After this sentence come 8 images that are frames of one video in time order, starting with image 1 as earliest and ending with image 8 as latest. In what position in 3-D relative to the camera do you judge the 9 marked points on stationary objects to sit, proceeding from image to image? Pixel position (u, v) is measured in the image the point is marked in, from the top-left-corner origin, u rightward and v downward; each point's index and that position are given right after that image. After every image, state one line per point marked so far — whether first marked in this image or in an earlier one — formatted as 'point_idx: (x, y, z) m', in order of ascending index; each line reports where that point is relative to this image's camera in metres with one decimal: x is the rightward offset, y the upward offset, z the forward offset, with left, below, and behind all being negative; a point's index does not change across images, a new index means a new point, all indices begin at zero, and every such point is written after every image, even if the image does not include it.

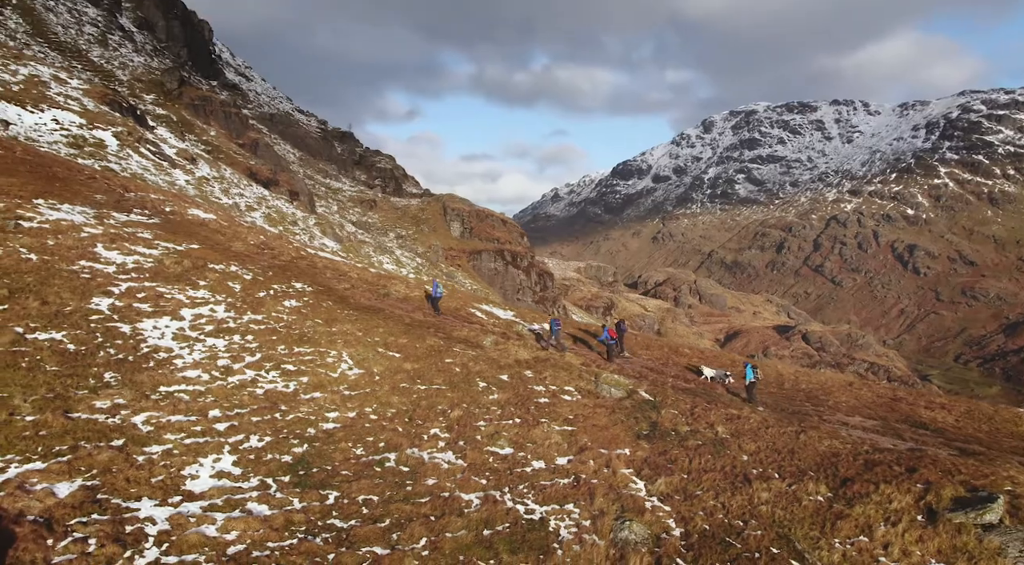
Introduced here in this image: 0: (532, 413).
0: (+0.6, -4.1, +19.6) m
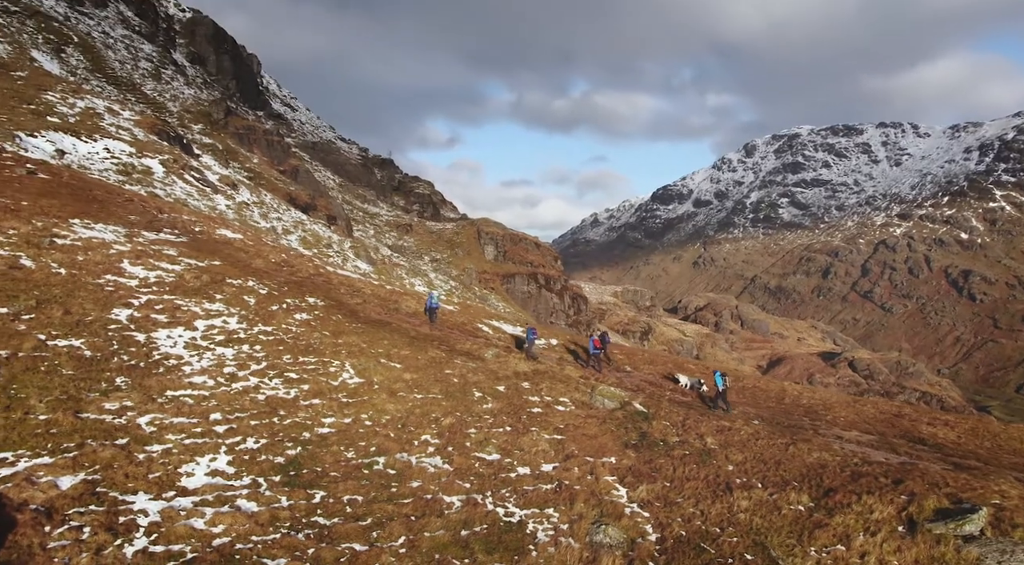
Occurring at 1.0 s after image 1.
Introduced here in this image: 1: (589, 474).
0: (+0.3, -4.4, +19.9) m
1: (+2.2, -5.3, +17.4) m
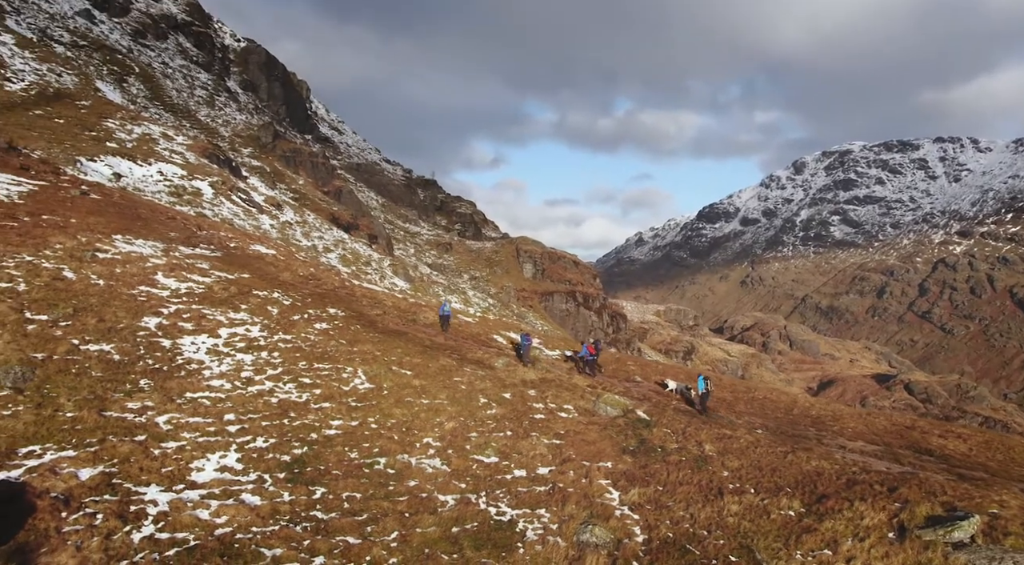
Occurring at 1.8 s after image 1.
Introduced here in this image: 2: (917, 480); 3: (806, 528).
0: (+0.4, -4.7, +20.4) m
1: (+2.0, -5.5, +17.7) m
2: (+10.7, -5.3, +16.5) m
3: (+7.1, -5.9, +15.0) m
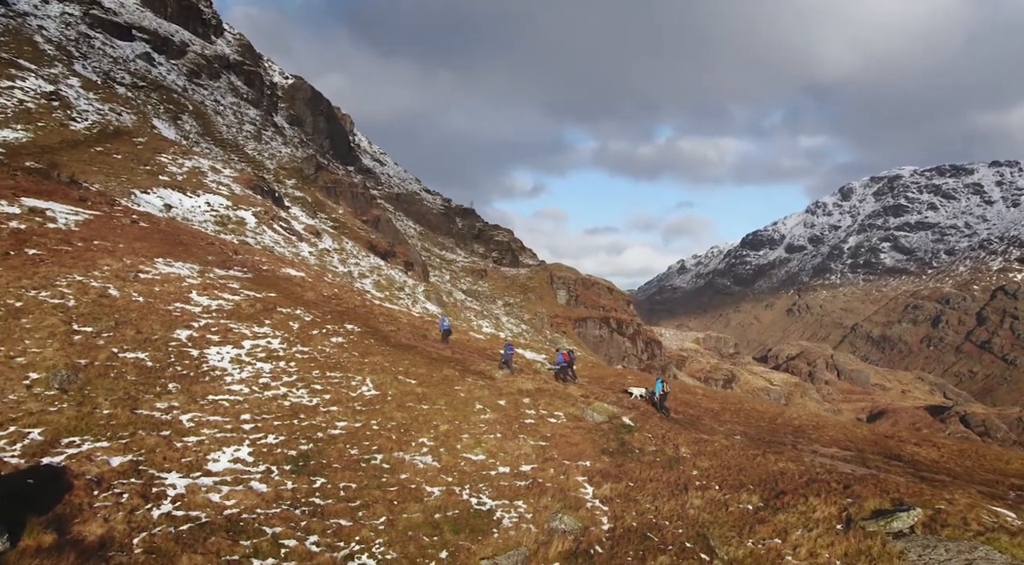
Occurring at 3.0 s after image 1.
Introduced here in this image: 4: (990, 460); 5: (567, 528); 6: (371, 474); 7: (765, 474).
0: (0.0, -5.2, +21.9) m
1: (+1.5, -5.9, +19.0) m
2: (+10.1, -5.6, +17.4) m
3: (+6.4, -6.1, +16.1) m
4: (+15.2, -5.7, +19.8) m
5: (+1.4, -6.5, +16.5) m
6: (-4.3, -5.8, +18.9) m
7: (+7.4, -5.6, +18.1) m
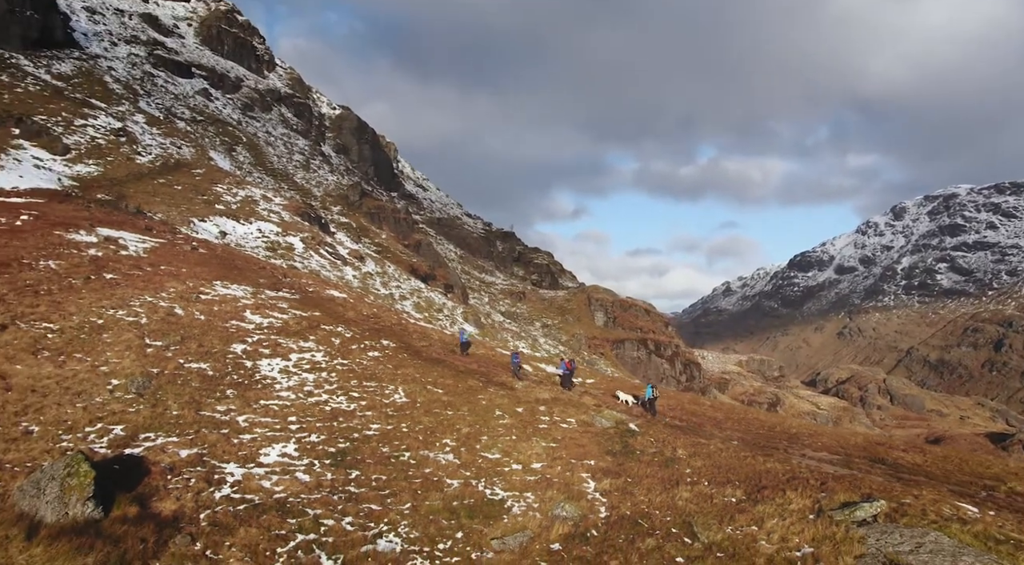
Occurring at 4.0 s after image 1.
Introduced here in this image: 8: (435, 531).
0: (+0.6, -5.8, +24.2) m
1: (+1.9, -6.4, +21.2) m
2: (+10.4, -6.0, +19.0) m
3: (+6.6, -6.6, +18.0) m
4: (+15.6, -6.2, +21.0) m
5: (+1.7, -7.0, +18.7) m
6: (-3.9, -6.4, +21.5) m
7: (+7.7, -6.1, +19.9) m
8: (-2.3, -7.3, +18.2) m
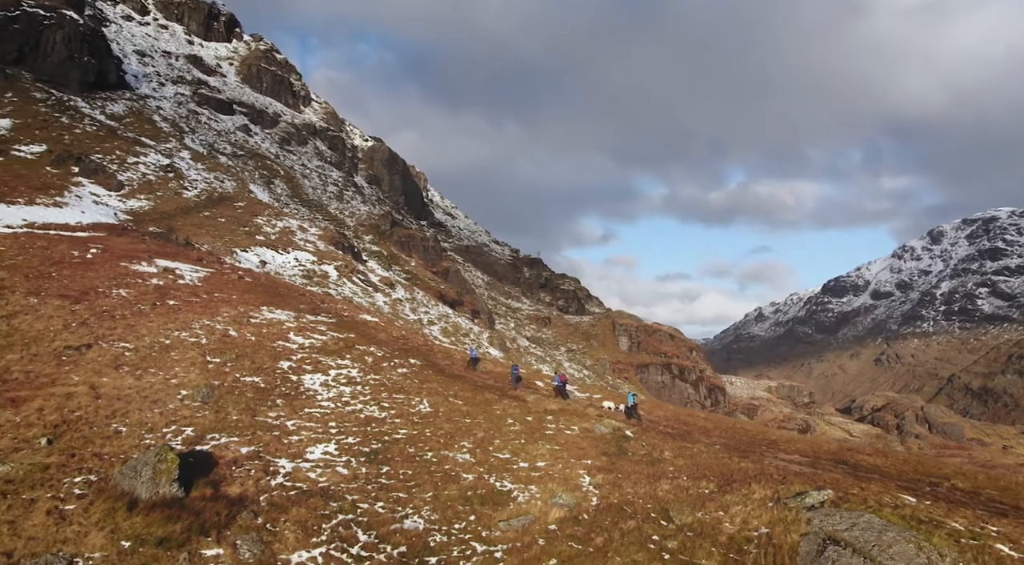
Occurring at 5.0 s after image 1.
0: (+1.1, -6.9, +27.6) m
1: (+2.2, -7.4, +24.6) m
2: (+10.6, -6.8, +22.0) m
3: (+6.7, -7.3, +21.1) m
4: (+15.9, -7.1, +23.8) m
5: (+1.8, -7.8, +22.0) m
6: (-3.6, -7.4, +25.1) m
7: (+7.9, -7.0, +23.0) m
8: (-2.1, -8.1, +21.7) m
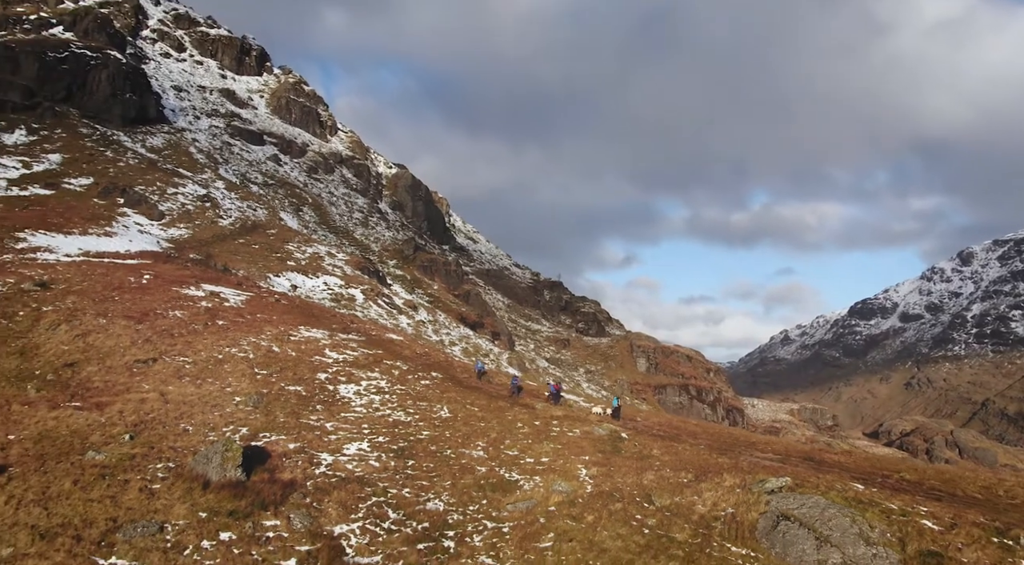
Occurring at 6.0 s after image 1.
0: (+1.5, -7.9, +31.5) m
1: (+2.6, -8.3, +28.4) m
2: (+10.8, -7.6, +25.5) m
3: (+6.9, -8.1, +24.7) m
4: (+16.2, -7.9, +27.1) m
5: (+2.1, -8.6, +25.8) m
6: (-3.2, -8.3, +29.1) m
7: (+8.2, -7.8, +26.6) m
8: (-1.8, -8.9, +25.7) m
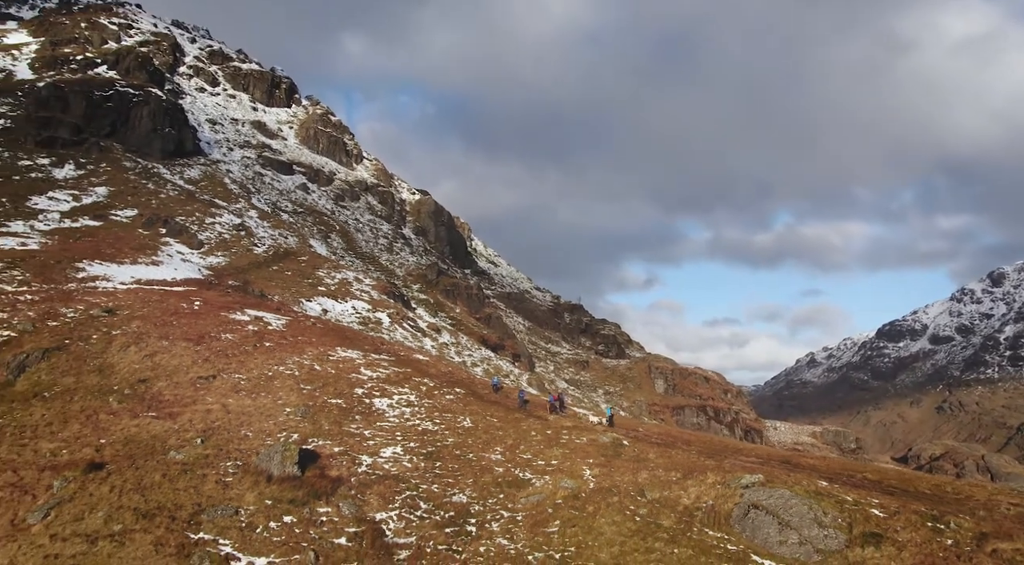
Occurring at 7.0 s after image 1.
0: (+2.4, -9.4, +35.7) m
1: (+3.3, -9.6, +32.6) m
2: (+11.5, -8.8, +29.5) m
3: (+7.5, -9.3, +28.8) m
4: (+16.9, -9.1, +30.9) m
5: (+2.8, -9.9, +30.1) m
6: (-2.5, -9.7, +33.5) m
7: (+8.9, -9.0, +30.7) m
8: (-1.2, -10.2, +30.0) m
